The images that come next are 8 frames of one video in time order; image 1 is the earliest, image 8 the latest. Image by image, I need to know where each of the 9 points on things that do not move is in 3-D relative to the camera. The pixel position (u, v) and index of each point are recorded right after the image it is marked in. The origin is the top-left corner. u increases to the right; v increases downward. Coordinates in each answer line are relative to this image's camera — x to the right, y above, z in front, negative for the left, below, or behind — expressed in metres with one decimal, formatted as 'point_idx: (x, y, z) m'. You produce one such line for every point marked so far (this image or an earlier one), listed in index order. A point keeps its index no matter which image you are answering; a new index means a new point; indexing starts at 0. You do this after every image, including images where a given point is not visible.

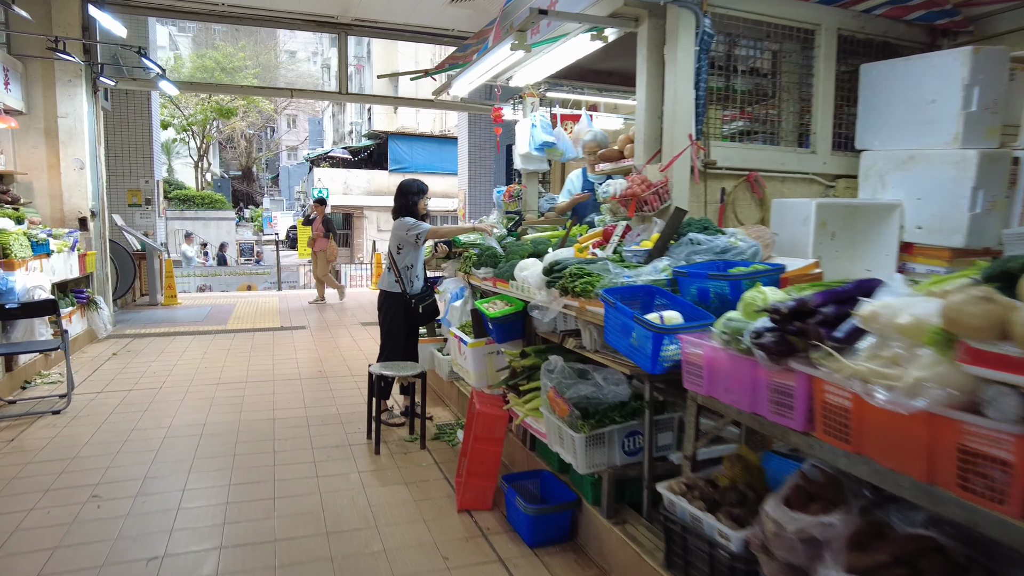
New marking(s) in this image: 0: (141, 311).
0: (-5.0, -0.3, +8.9) m
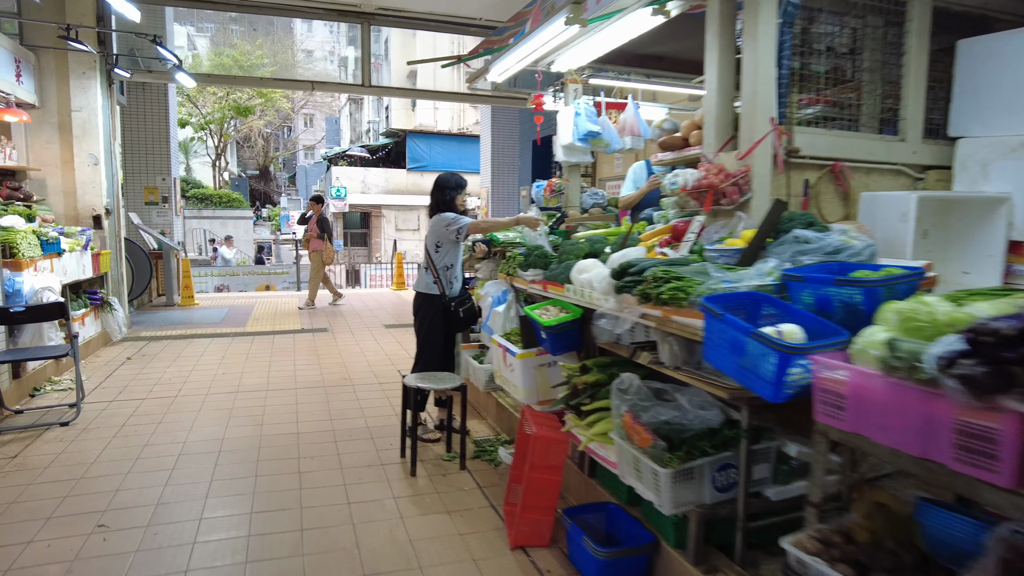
0: (-4.6, -0.3, +8.6) m
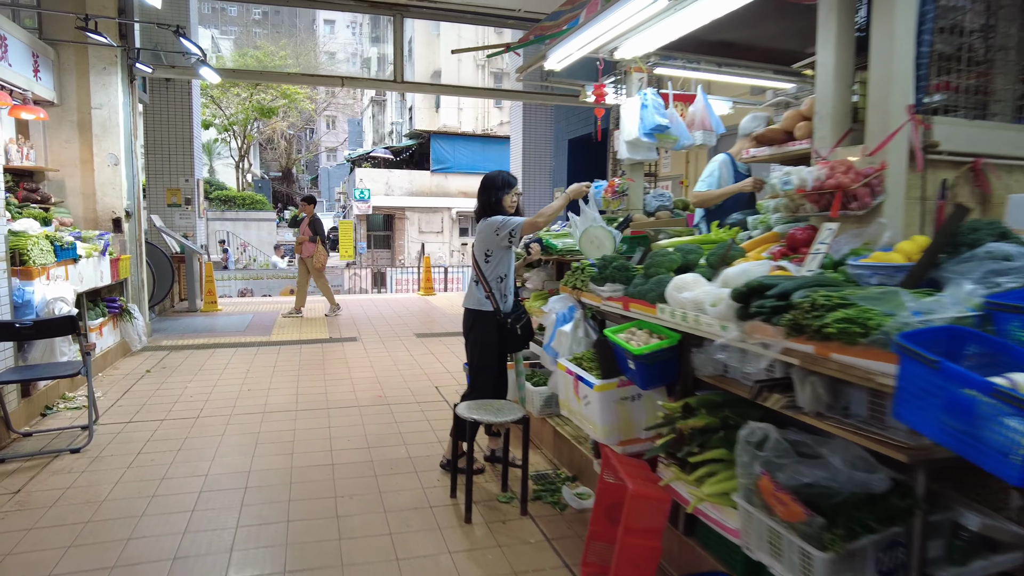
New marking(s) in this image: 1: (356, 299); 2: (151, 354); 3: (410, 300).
0: (-4.1, -0.4, +8.3) m
1: (-2.5, -0.2, +10.7) m
2: (-3.3, -0.6, +6.1) m
3: (-1.7, -0.2, +10.8) m
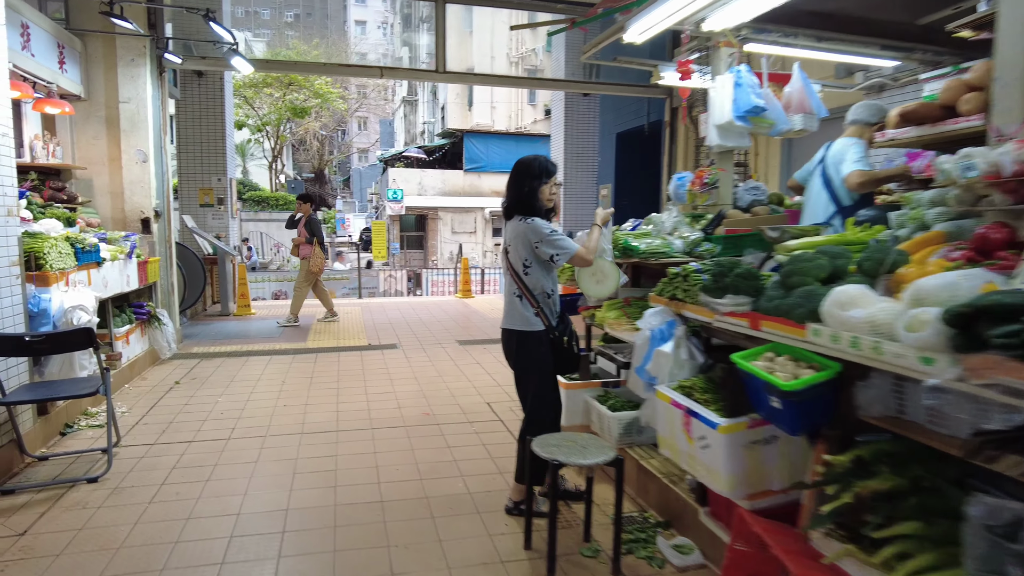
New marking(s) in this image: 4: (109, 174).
0: (-3.6, -0.4, +7.9) m
1: (-1.9, -0.2, +10.3) m
2: (-2.9, -0.7, +5.8) m
3: (-1.0, -0.2, +10.4) m
4: (-3.6, +1.0, +5.9) m
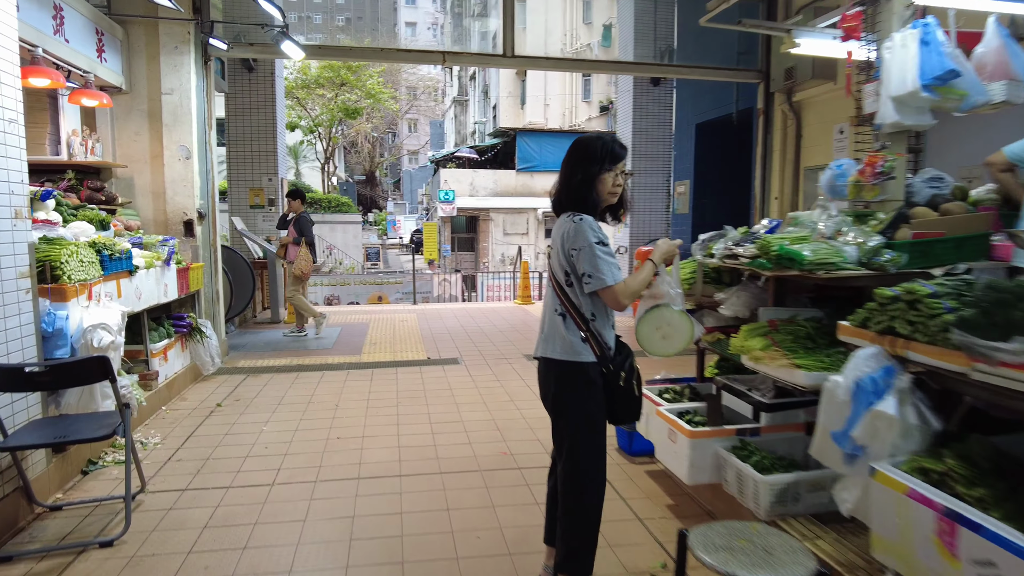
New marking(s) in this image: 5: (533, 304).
0: (-2.8, -0.5, +7.5) m
1: (-0.9, -0.3, +9.7) m
2: (-2.3, -0.7, +5.2) m
3: (-0.1, -0.3, +9.7) m
4: (-3.0, +0.9, +5.4) m
5: (+0.3, -0.2, +10.0) m
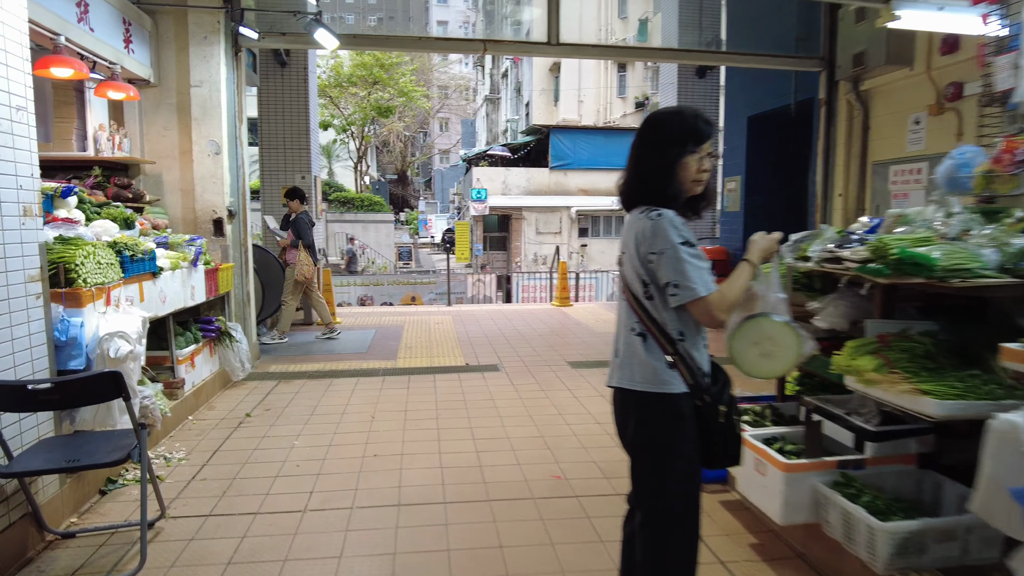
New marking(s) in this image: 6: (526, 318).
0: (-2.4, -0.5, +7.2) m
1: (-0.4, -0.3, +9.4) m
2: (-1.9, -0.7, +5.0) m
3: (+0.5, -0.3, +9.4) m
4: (-2.6, +0.9, +5.2) m
5: (+0.9, -0.3, +9.7) m
6: (+0.2, -0.4, +8.9) m
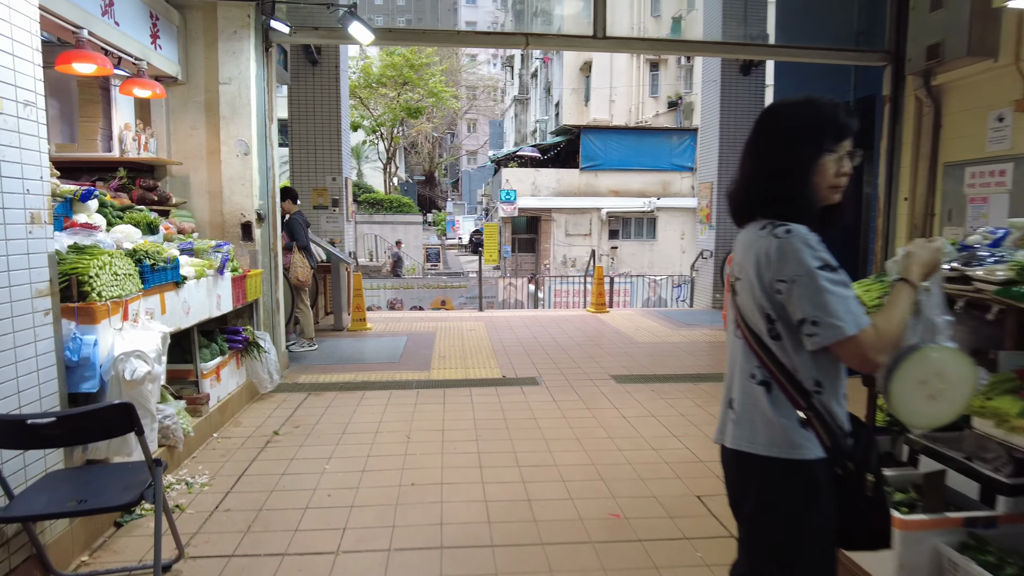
0: (-2.0, -0.6, +7.0) m
1: (+0.1, -0.4, +9.1) m
2: (-1.6, -0.8, +4.7) m
3: (+0.9, -0.4, +9.0) m
4: (-2.3, +0.9, +5.0) m
5: (+1.3, -0.3, +9.3) m
6: (+0.6, -0.5, +8.5) m
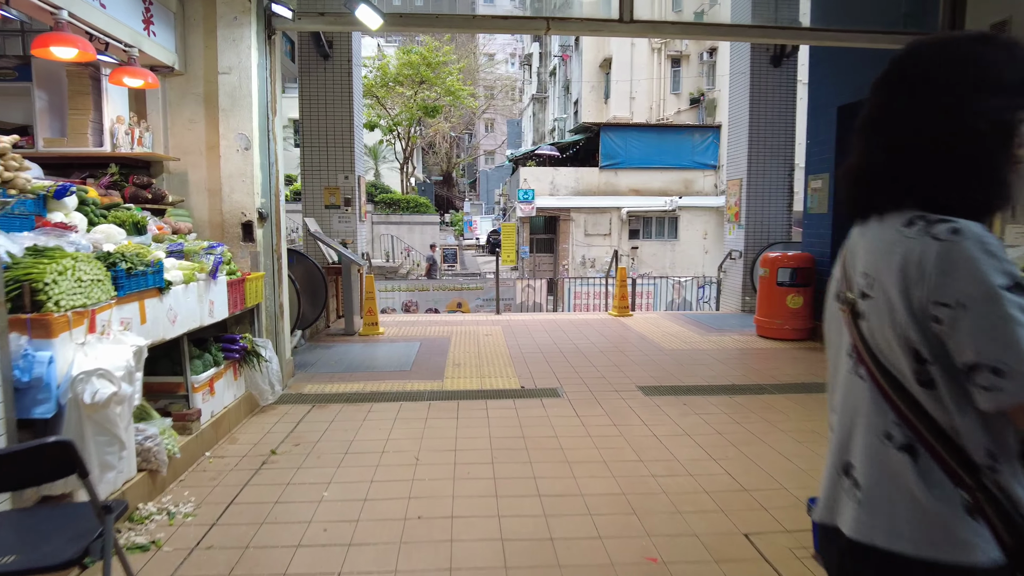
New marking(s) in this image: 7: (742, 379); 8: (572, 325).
0: (-1.8, -0.6, +6.7) m
1: (+0.3, -0.4, +8.7) m
2: (-1.5, -0.8, +4.4) m
3: (+1.2, -0.5, +8.6) m
4: (-2.2, +0.9, +4.7) m
5: (+1.6, -0.4, +8.9) m
6: (+0.9, -0.5, +8.1) m
7: (+1.9, -0.8, +5.5) m
8: (+0.8, -0.5, +8.4) m
